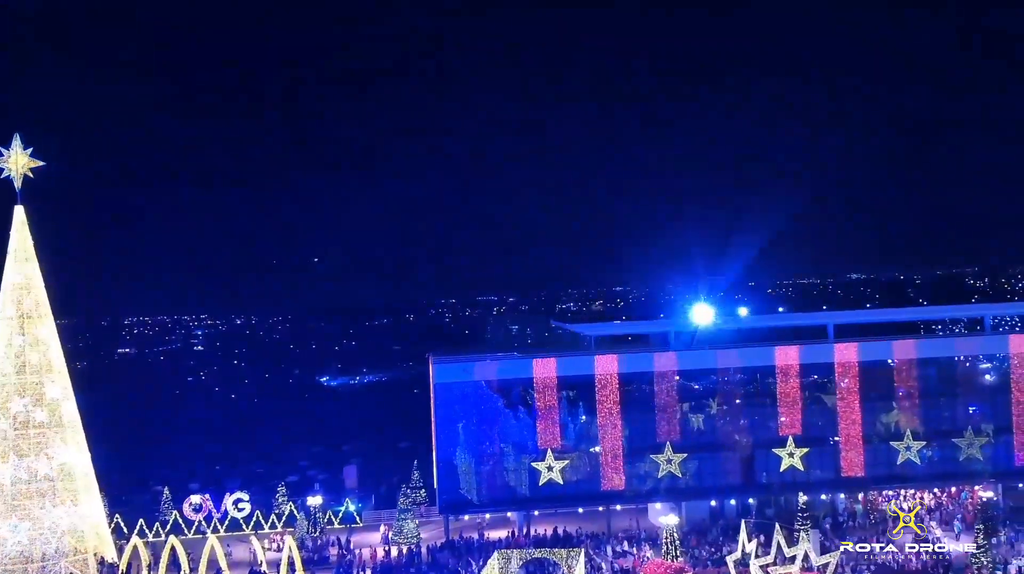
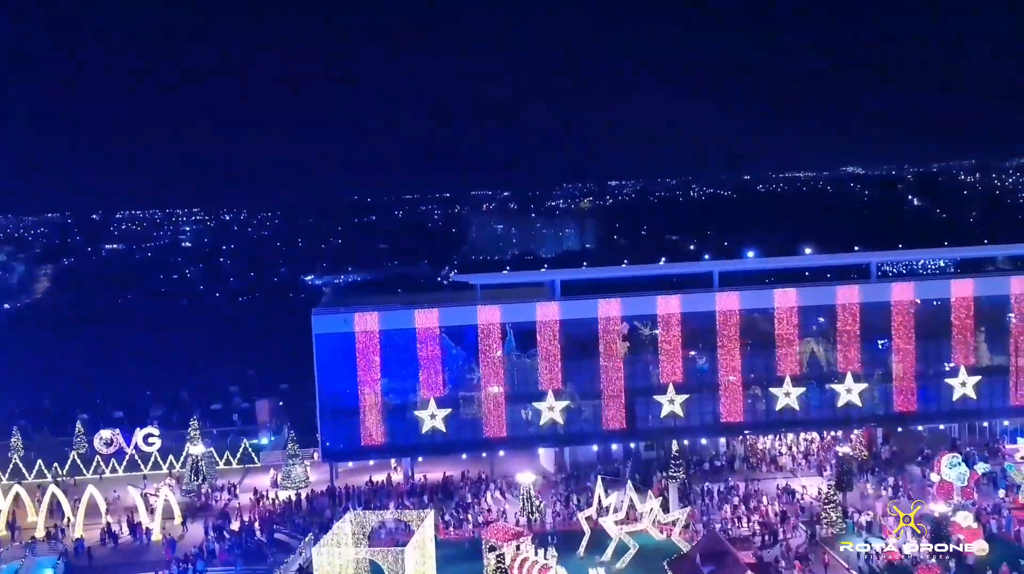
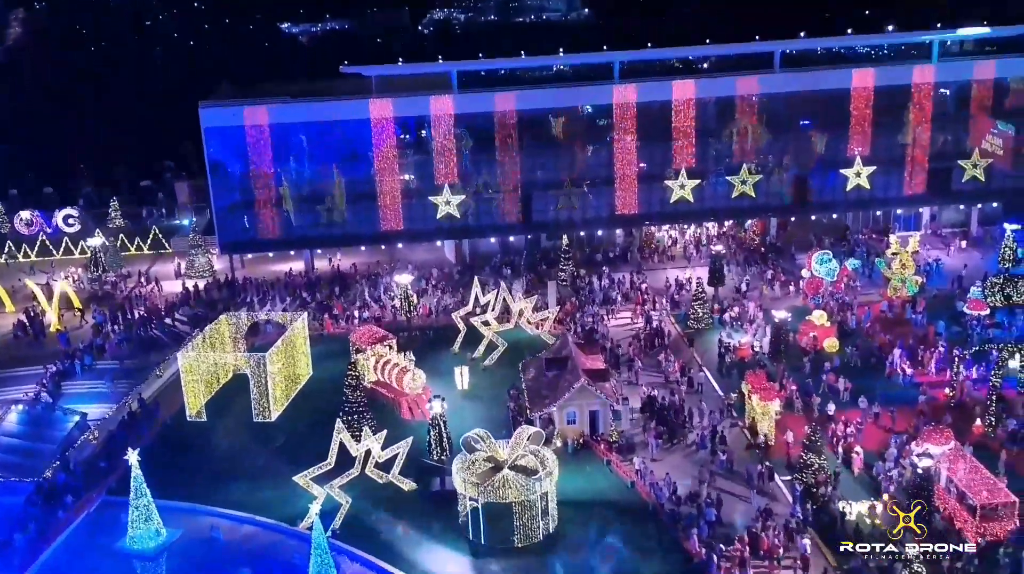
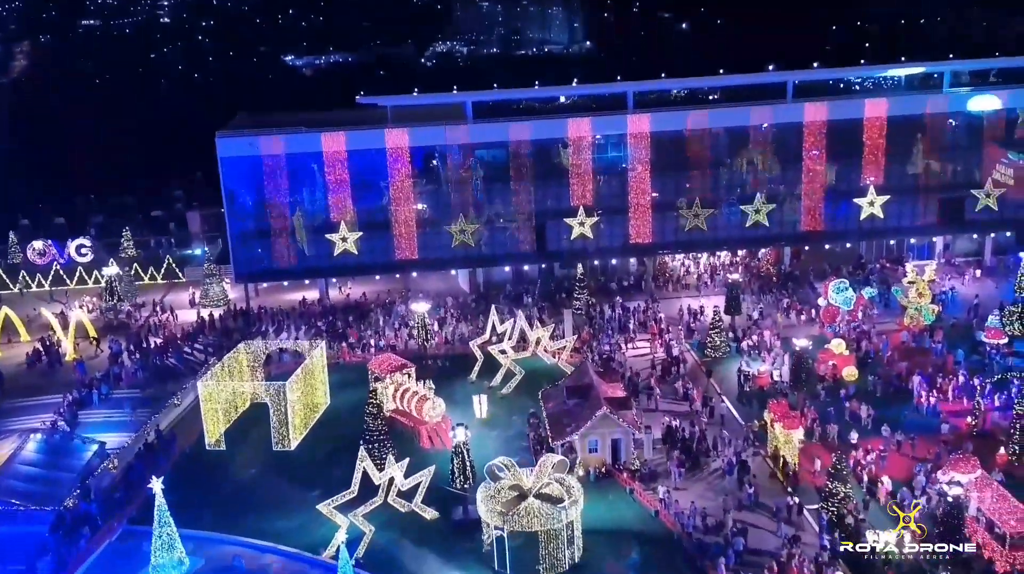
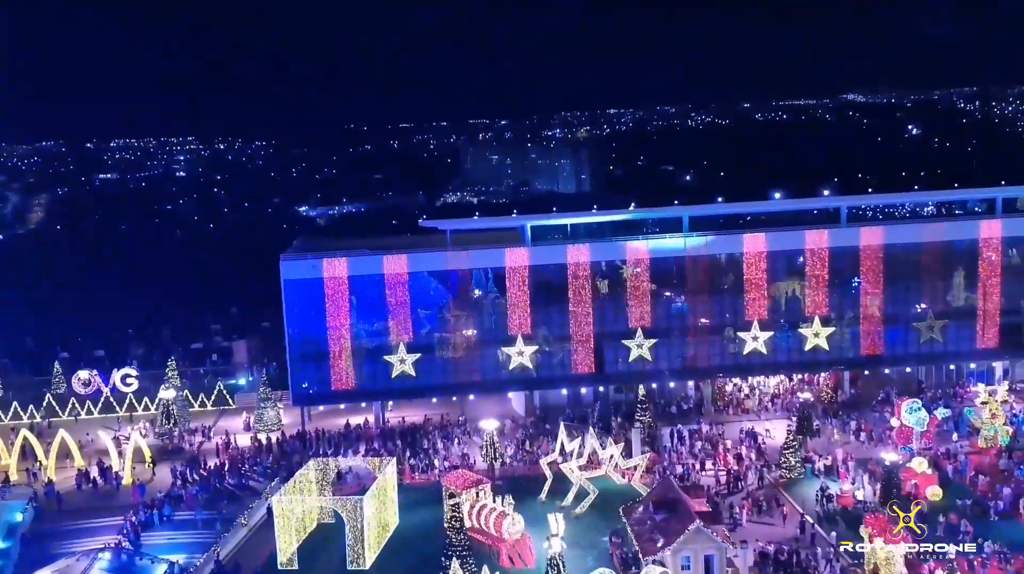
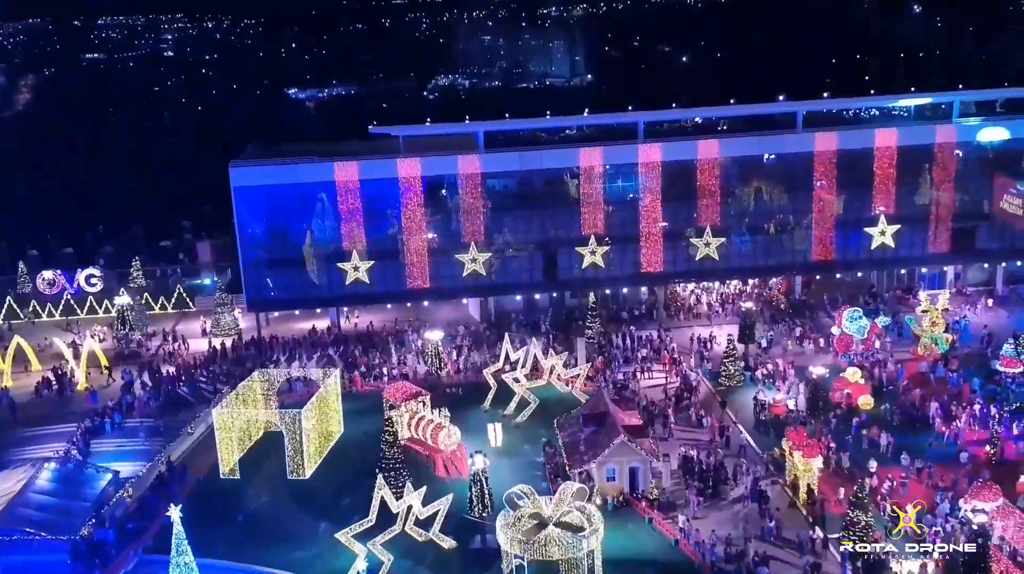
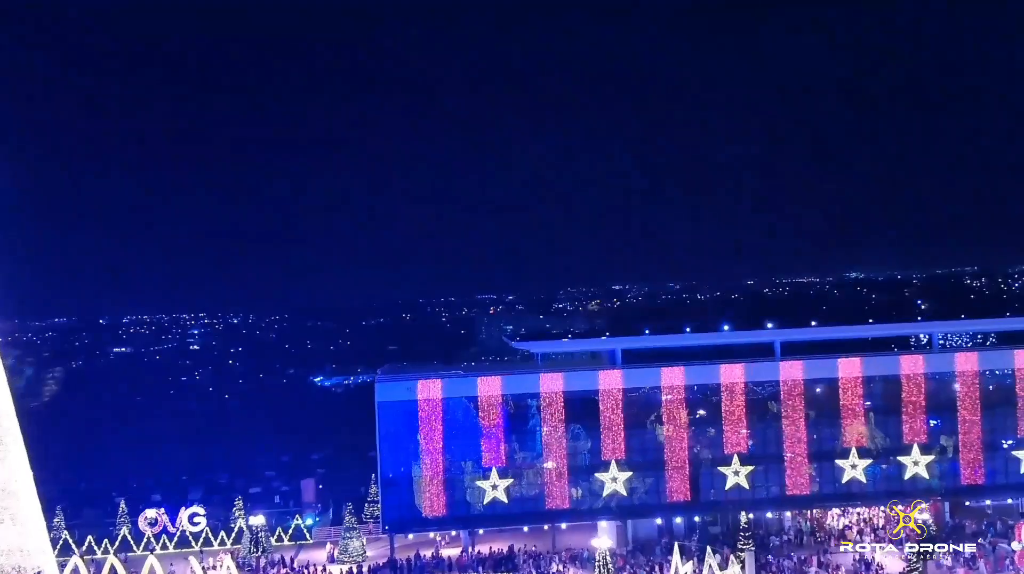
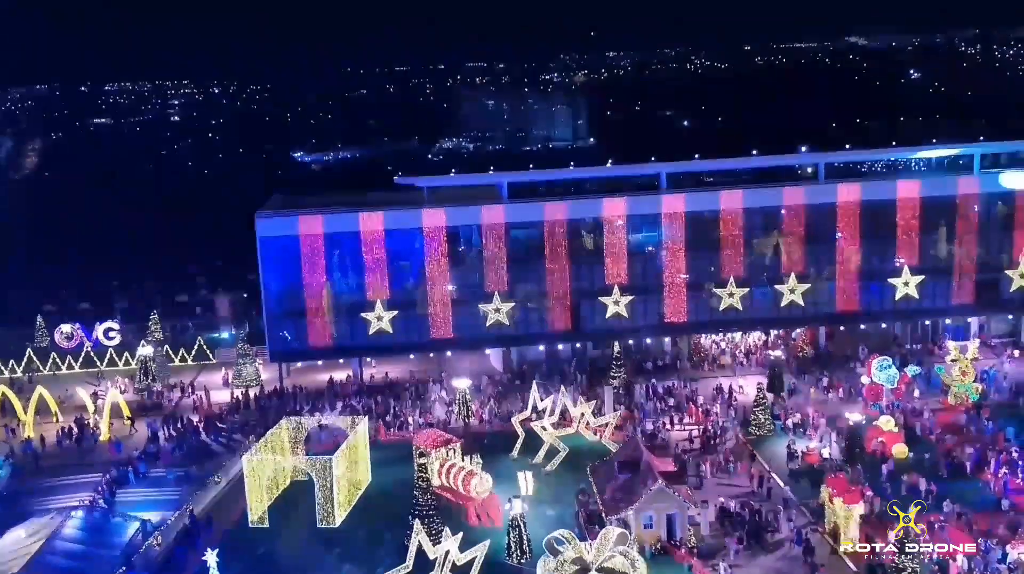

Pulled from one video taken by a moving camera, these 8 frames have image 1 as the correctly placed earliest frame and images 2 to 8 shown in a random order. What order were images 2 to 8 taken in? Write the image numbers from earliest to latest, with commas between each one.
7, 2, 5, 8, 6, 4, 3
